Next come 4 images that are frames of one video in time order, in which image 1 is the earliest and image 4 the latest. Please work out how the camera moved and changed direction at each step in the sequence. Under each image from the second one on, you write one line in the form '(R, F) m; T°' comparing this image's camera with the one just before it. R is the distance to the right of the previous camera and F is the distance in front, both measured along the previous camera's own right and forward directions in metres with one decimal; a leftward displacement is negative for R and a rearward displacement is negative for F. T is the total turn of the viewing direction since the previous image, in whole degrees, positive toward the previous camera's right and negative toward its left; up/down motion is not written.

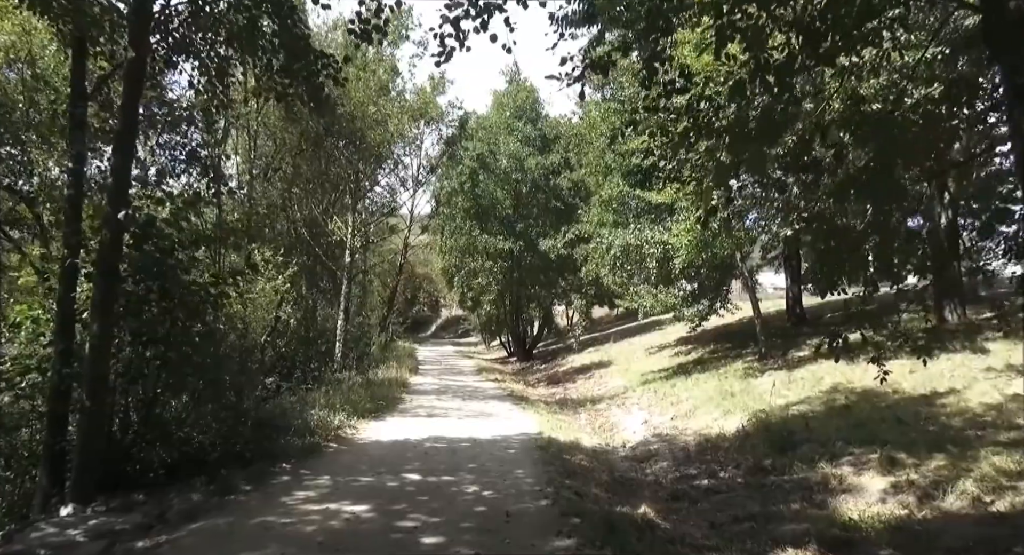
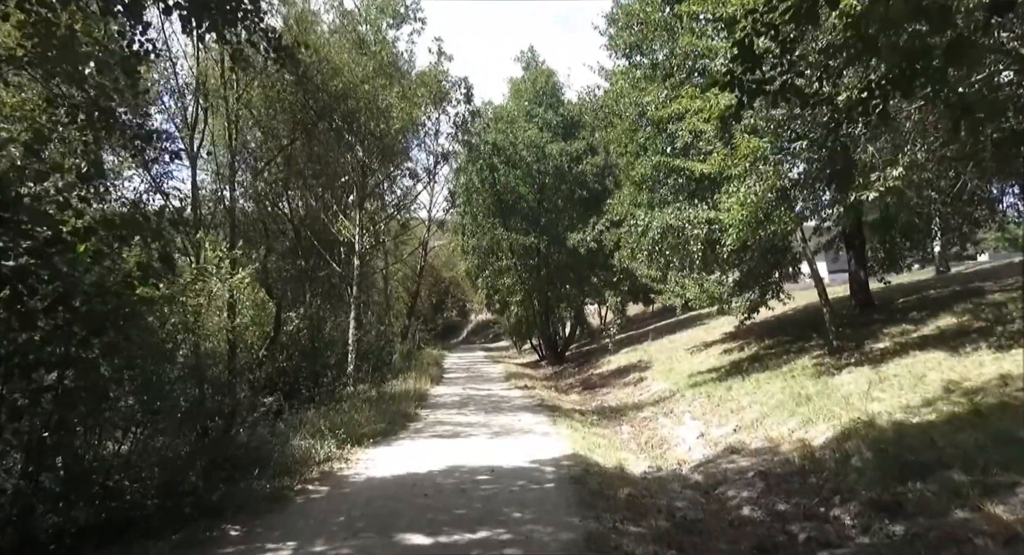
(+0.1, +2.3) m; -2°
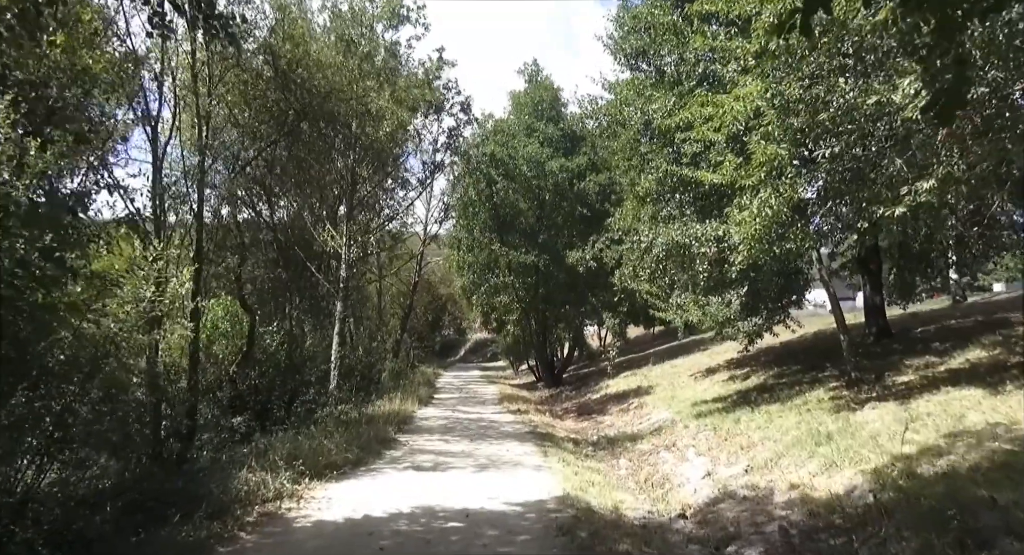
(+0.2, +1.2) m; 0°
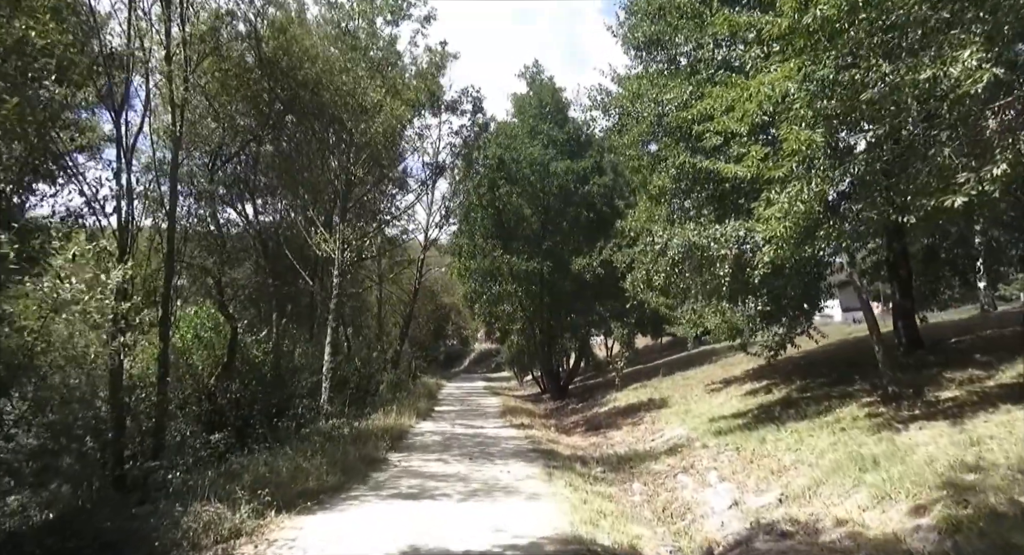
(+0.1, +1.2) m; 0°
